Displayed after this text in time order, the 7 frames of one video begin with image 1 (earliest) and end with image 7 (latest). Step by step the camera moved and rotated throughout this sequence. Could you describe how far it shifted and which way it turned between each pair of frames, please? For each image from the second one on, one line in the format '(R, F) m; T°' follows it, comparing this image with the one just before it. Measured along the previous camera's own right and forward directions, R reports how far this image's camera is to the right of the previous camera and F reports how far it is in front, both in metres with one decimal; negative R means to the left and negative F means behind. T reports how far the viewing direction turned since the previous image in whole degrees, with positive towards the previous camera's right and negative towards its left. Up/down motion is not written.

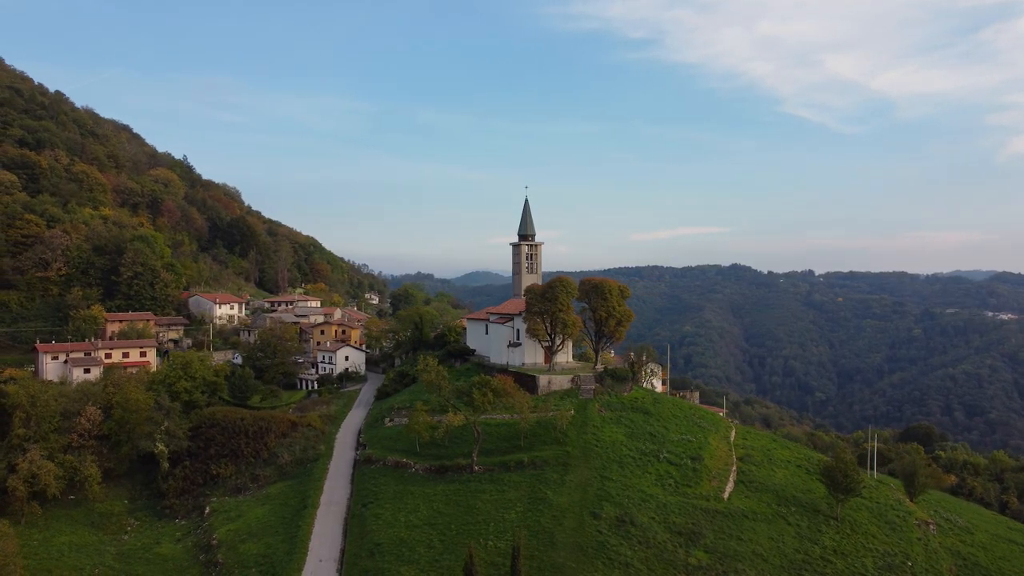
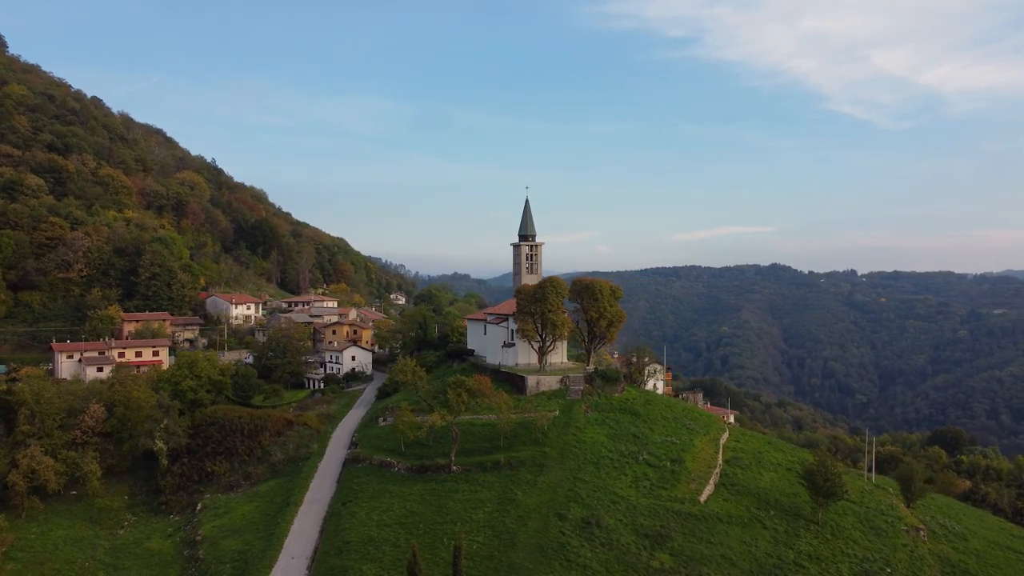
(+1.7, +0.1) m; -2°
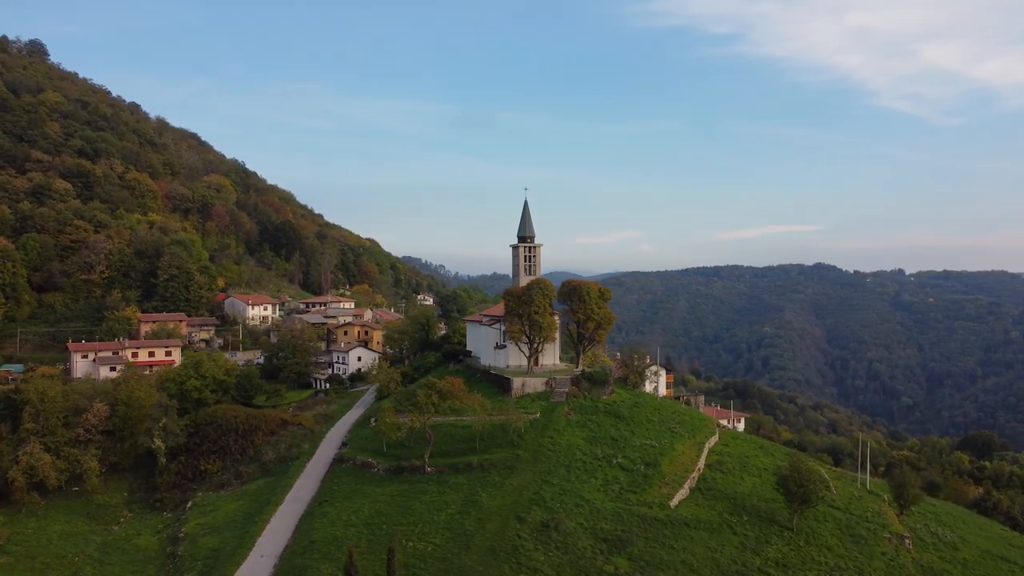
(+1.9, 0.0) m; -2°
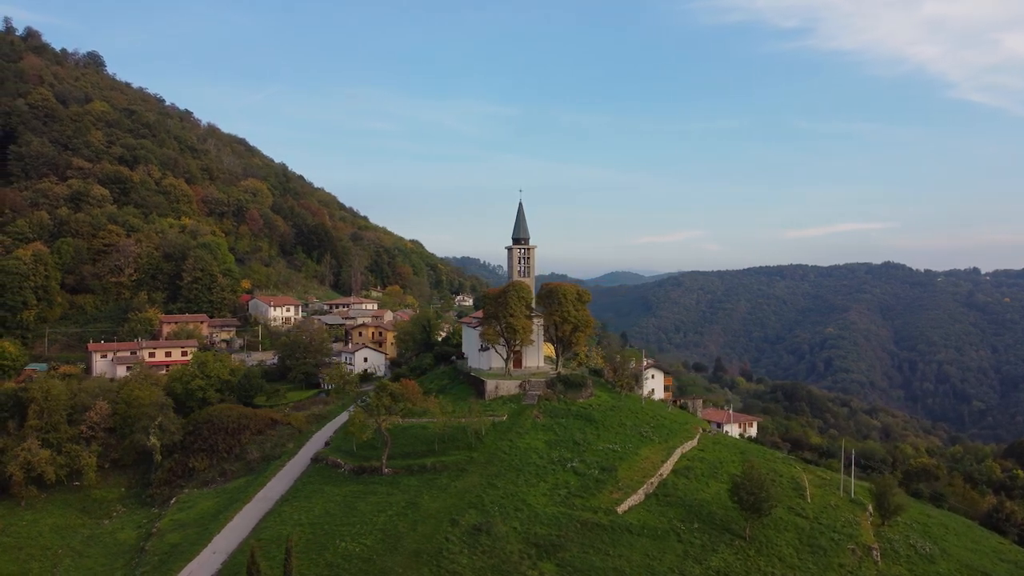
(+3.0, 0.0) m; -3°
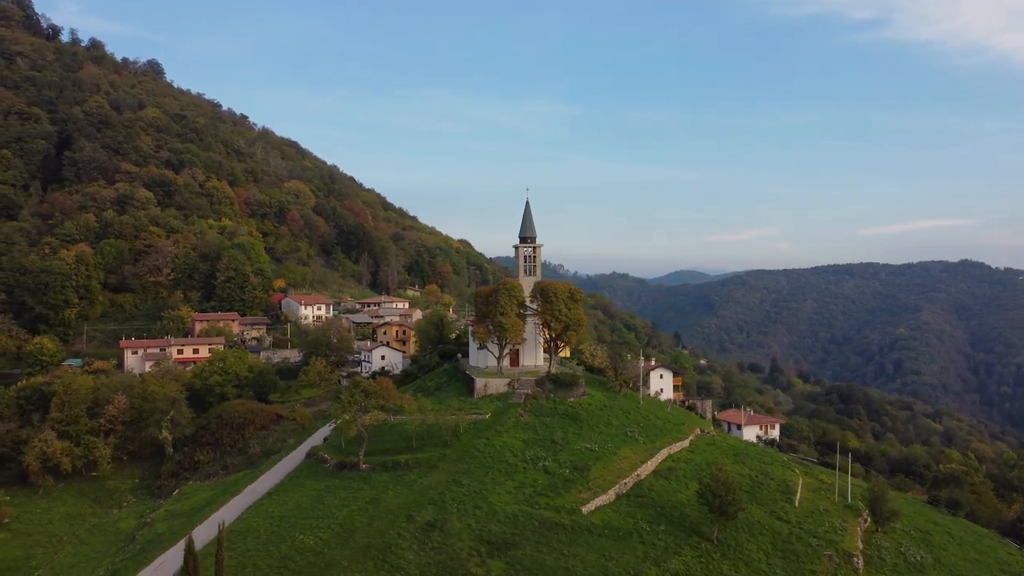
(+2.5, 0.0) m; -4°
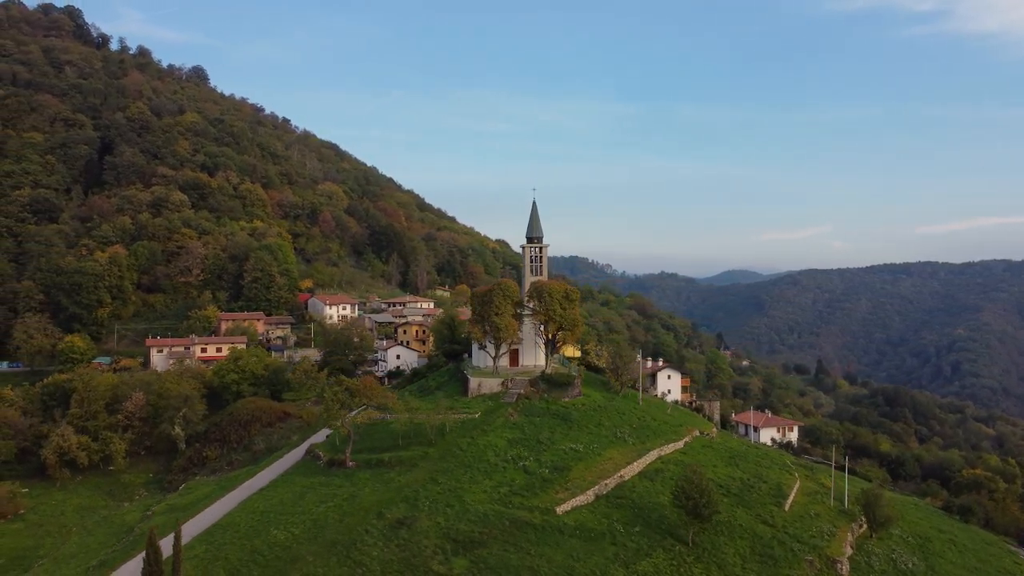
(+1.9, -0.1) m; -3°
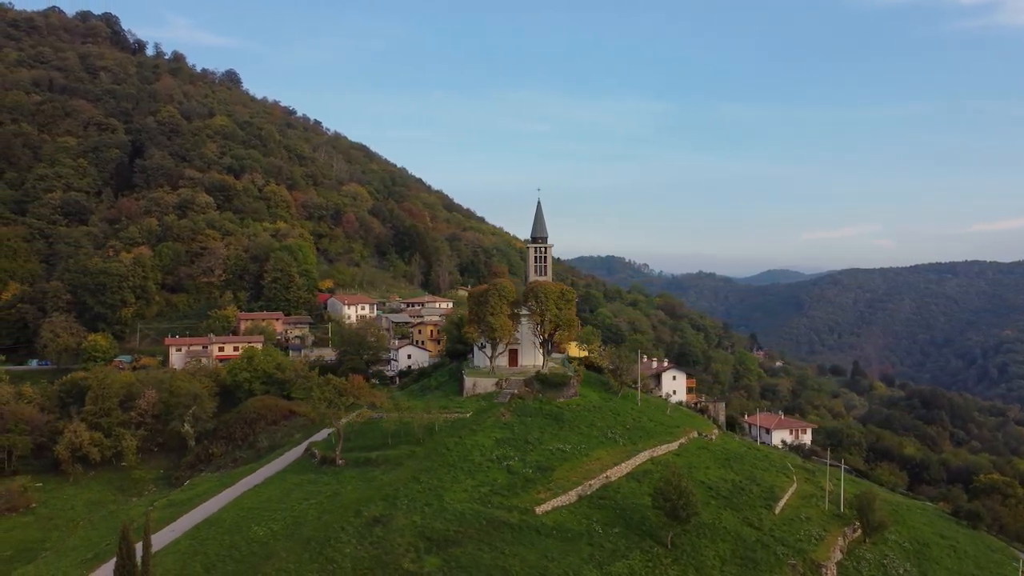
(+1.5, -0.1) m; -2°
